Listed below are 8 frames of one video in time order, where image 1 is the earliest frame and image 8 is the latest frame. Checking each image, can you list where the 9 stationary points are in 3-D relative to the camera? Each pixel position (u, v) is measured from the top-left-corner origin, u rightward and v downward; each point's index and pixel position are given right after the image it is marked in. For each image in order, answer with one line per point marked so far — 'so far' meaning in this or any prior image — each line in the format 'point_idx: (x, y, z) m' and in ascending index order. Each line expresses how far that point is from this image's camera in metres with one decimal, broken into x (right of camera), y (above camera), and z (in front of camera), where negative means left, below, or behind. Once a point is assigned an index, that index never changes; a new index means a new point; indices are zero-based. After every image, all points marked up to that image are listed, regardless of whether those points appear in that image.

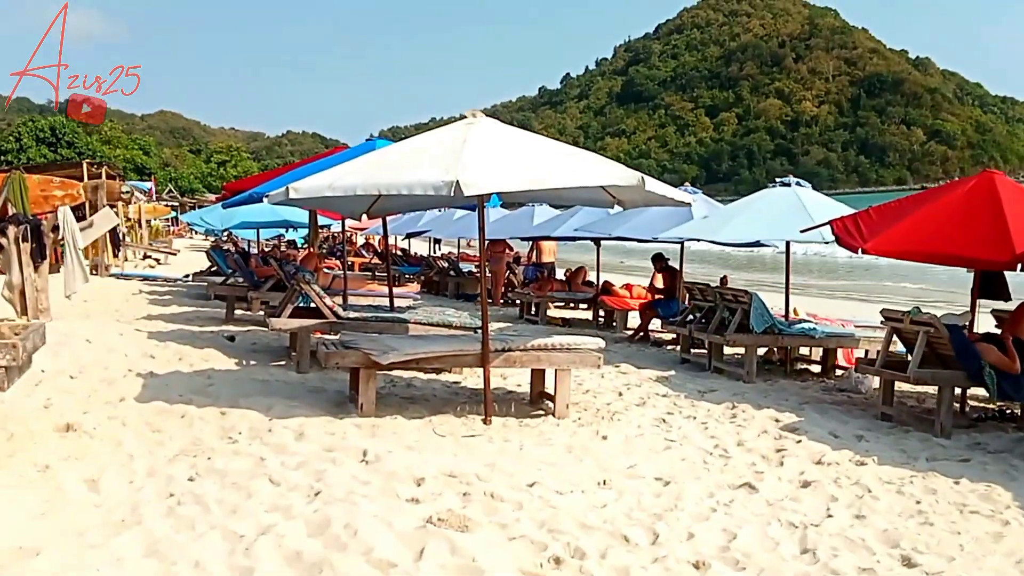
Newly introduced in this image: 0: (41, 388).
0: (-2.5, -0.5, +5.8) m
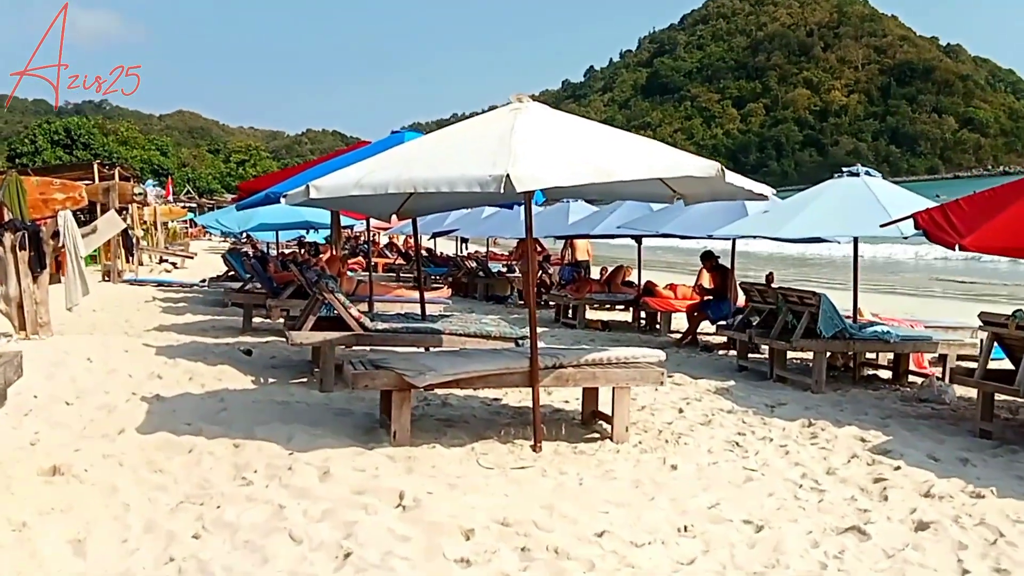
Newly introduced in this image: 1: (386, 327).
0: (-2.2, -0.6, +5.1) m
1: (-0.8, -0.3, +7.2) m
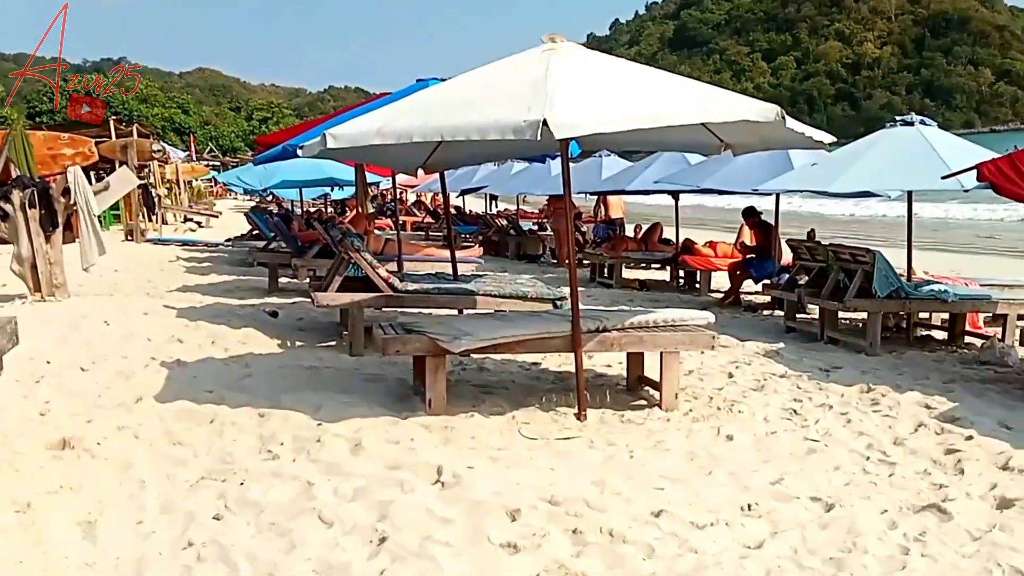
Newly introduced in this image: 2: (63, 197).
0: (-2.0, -0.4, +4.9) m
1: (-0.6, 0.0, +6.9) m
2: (-3.3, +0.7, +8.7) m
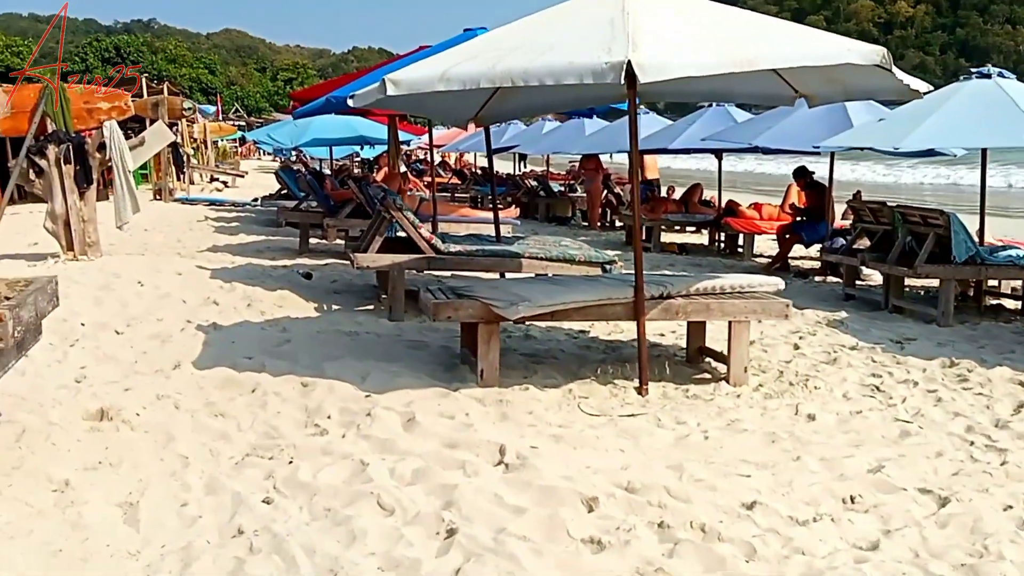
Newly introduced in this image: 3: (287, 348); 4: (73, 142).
0: (-1.8, -0.3, +4.6) m
1: (-0.3, +0.2, +6.6) m
2: (-3.0, +1.0, +8.4) m
3: (-1.0, -0.3, +4.8) m
4: (-3.1, +1.0, +8.2) m
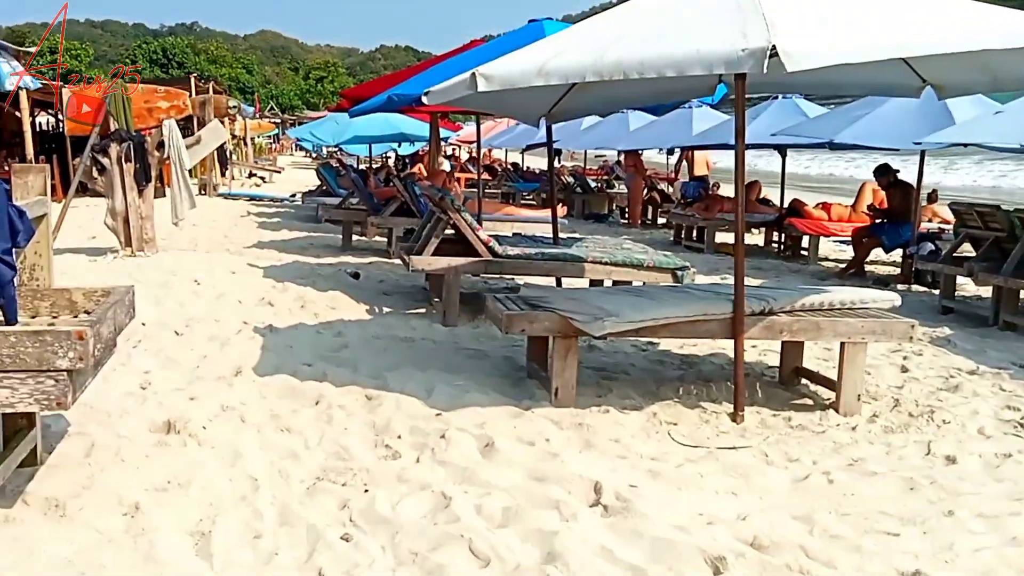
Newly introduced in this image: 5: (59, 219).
0: (-1.5, -0.3, +4.2) m
1: (0.0, +0.2, +6.1) m
2: (-2.6, +1.0, +8.0) m
3: (-0.7, -0.3, +4.4) m
4: (-2.7, +1.1, +7.8) m
5: (-3.4, +0.5, +8.1) m
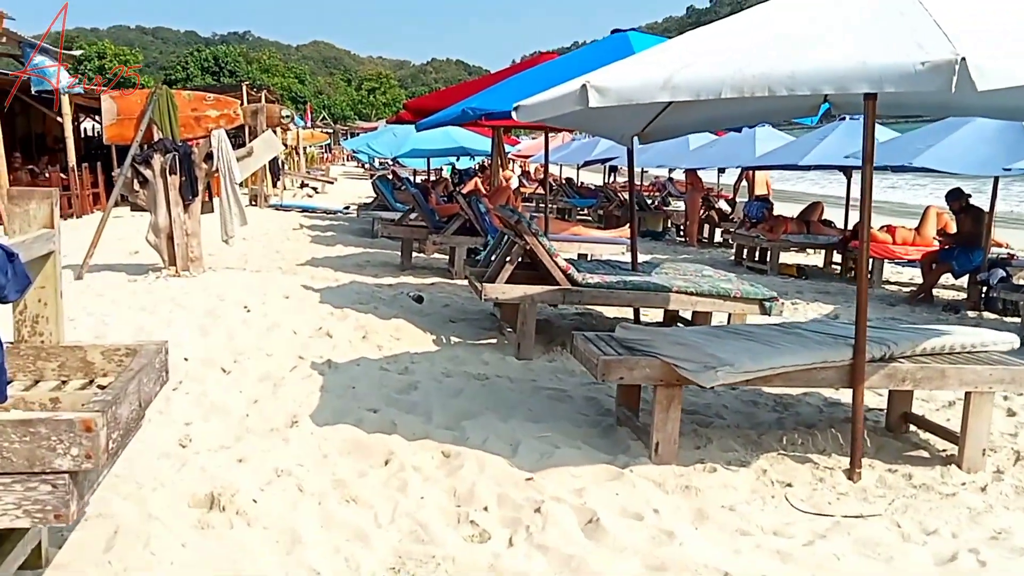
0: (-1.2, -0.4, +3.8) m
1: (+0.4, 0.0, +5.7) m
2: (-2.1, +0.9, +7.7) m
3: (-0.4, -0.4, +4.0) m
4: (-2.2, +0.9, +7.5) m
5: (-2.9, +0.4, +7.9) m
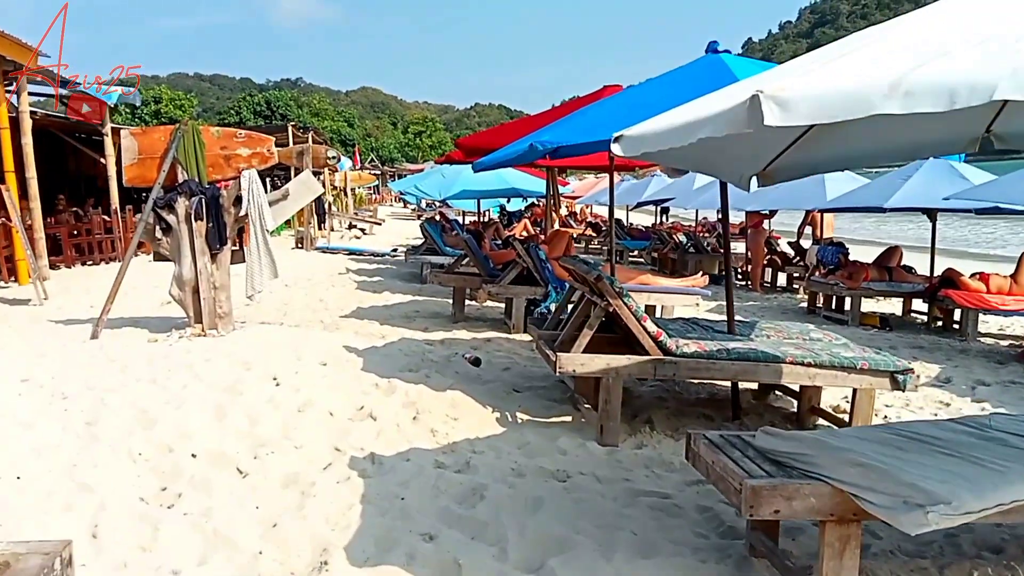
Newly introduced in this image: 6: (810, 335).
0: (-0.9, -0.6, +2.8) m
1: (+0.8, -0.3, +4.6) m
2: (-1.7, +0.5, +6.8) m
3: (-0.1, -0.6, +3.0) m
4: (-1.8, +0.6, +6.6) m
5: (-2.5, 0.0, +6.9) m
6: (+1.5, -0.2, +5.2) m
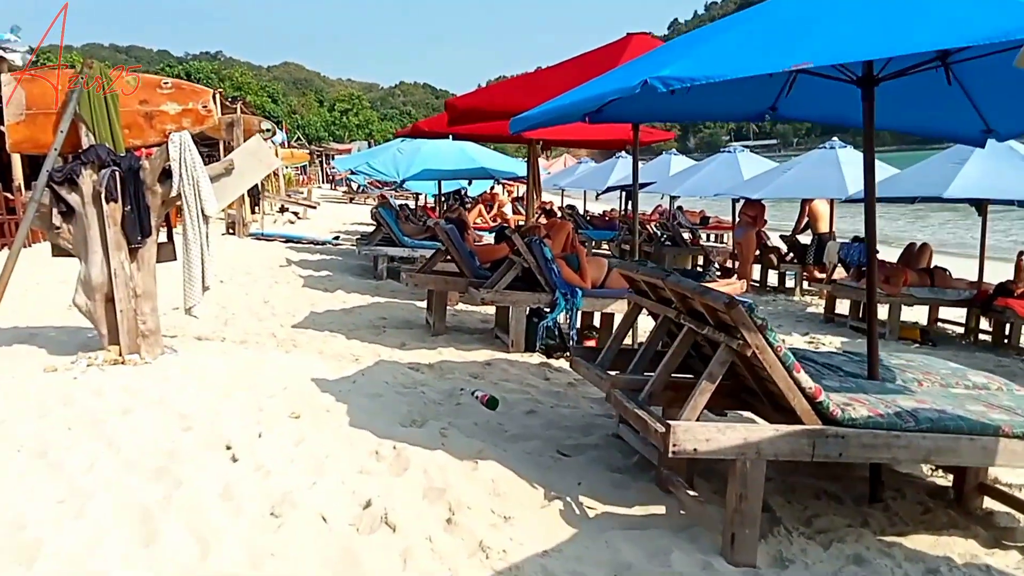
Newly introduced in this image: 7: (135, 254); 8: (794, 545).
0: (-0.6, -0.7, +1.2) m
1: (+1.0, -0.4, +3.1) m
2: (-1.6, +0.5, +5.1) m
3: (+0.3, -0.8, +1.4) m
4: (-1.7, +0.5, +4.9) m
5: (-2.4, 0.0, +5.2) m
6: (+1.7, -0.3, +3.7) m
7: (-1.7, +0.2, +5.1) m
8: (+0.8, -0.8, +3.2) m
